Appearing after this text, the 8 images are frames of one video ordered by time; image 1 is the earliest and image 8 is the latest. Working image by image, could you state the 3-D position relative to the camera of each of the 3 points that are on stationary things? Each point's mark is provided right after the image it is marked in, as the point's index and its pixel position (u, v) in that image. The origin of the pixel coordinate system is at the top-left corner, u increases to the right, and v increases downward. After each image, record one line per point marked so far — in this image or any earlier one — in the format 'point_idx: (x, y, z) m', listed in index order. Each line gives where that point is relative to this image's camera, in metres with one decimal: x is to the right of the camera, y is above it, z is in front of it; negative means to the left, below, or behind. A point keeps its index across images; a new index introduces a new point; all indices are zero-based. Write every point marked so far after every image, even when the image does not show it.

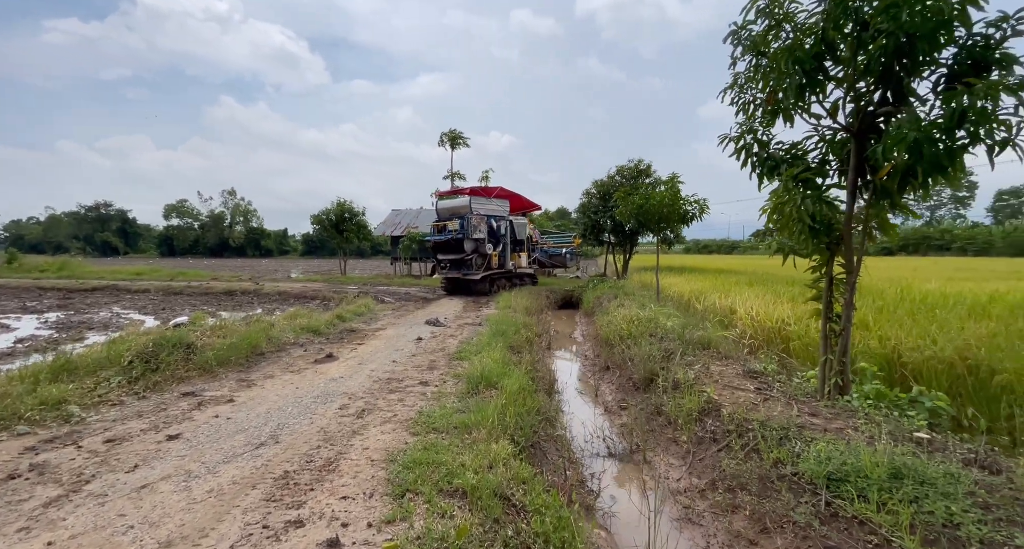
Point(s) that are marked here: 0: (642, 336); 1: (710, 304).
0: (+1.9, -0.9, +6.4) m
1: (+3.4, -0.5, +7.8) m
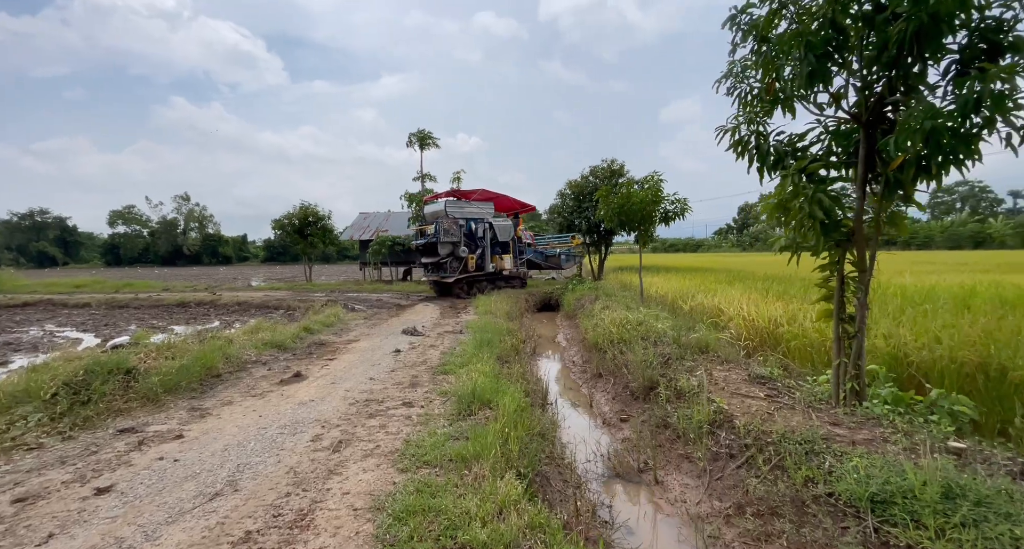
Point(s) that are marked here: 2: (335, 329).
0: (+1.7, -0.9, +6.1) m
1: (+3.1, -0.5, +7.6) m
2: (-3.4, -1.1, +8.7) m
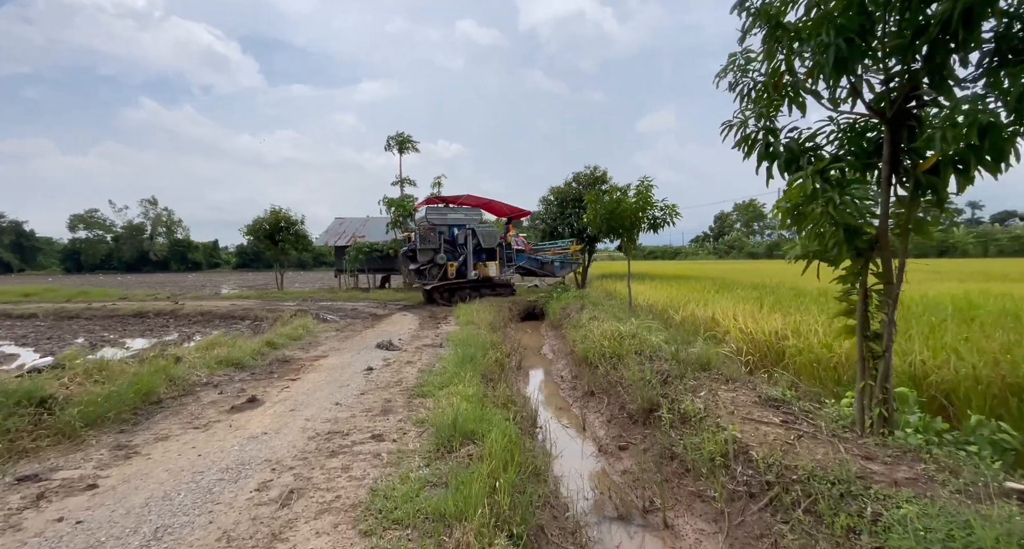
0: (+1.5, -1.0, +5.7) m
1: (+2.9, -0.6, +7.2) m
2: (-3.7, -1.2, +8.0) m
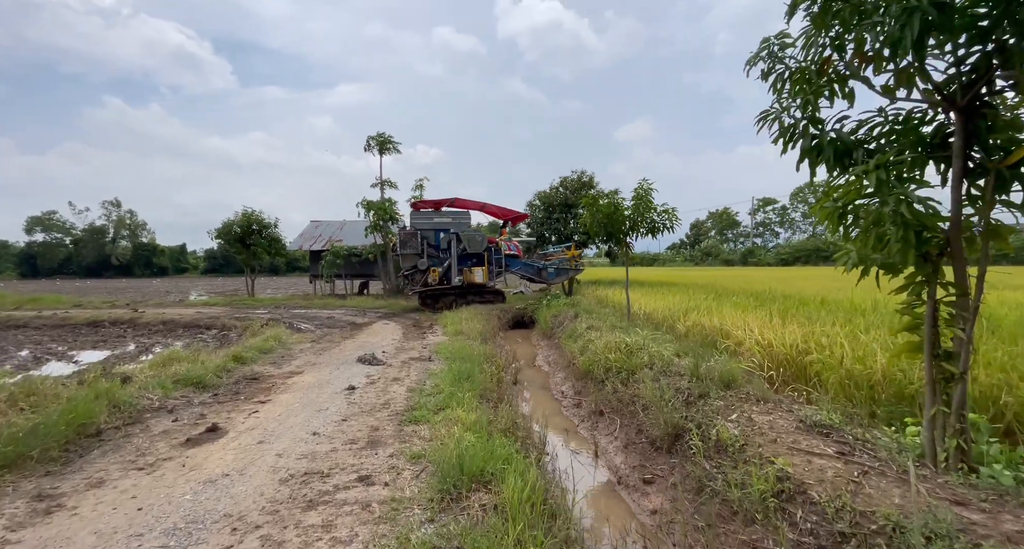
0: (+1.5, -1.1, +5.2) m
1: (+2.8, -0.8, +6.8) m
2: (-3.8, -1.3, +7.3) m
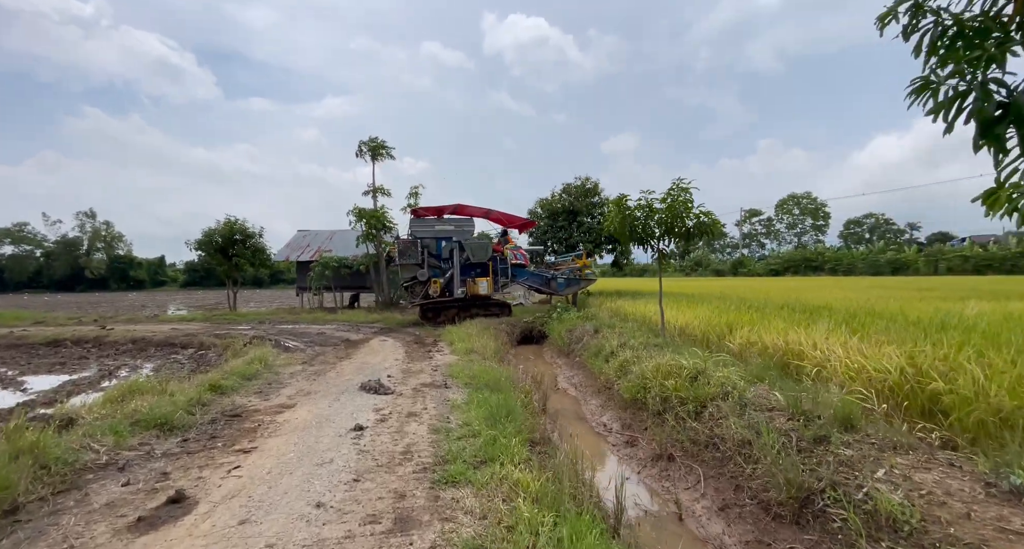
0: (+1.9, -1.2, +4.2) m
1: (+3.2, -0.9, +5.9) m
2: (-3.4, -1.5, +6.2) m
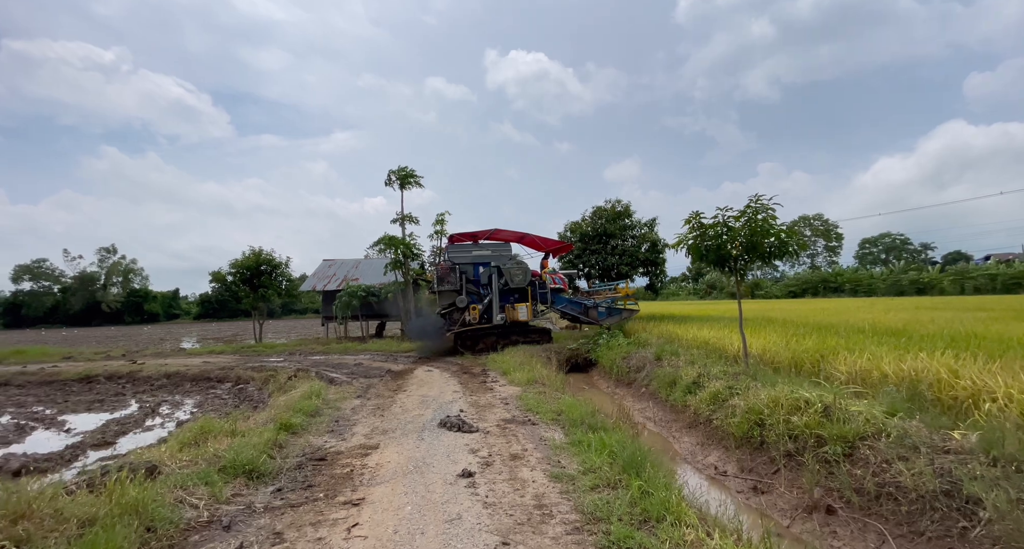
0: (+3.0, -1.4, +3.7) m
1: (+4.3, -1.1, +5.3) m
2: (-2.3, -1.9, +5.7) m
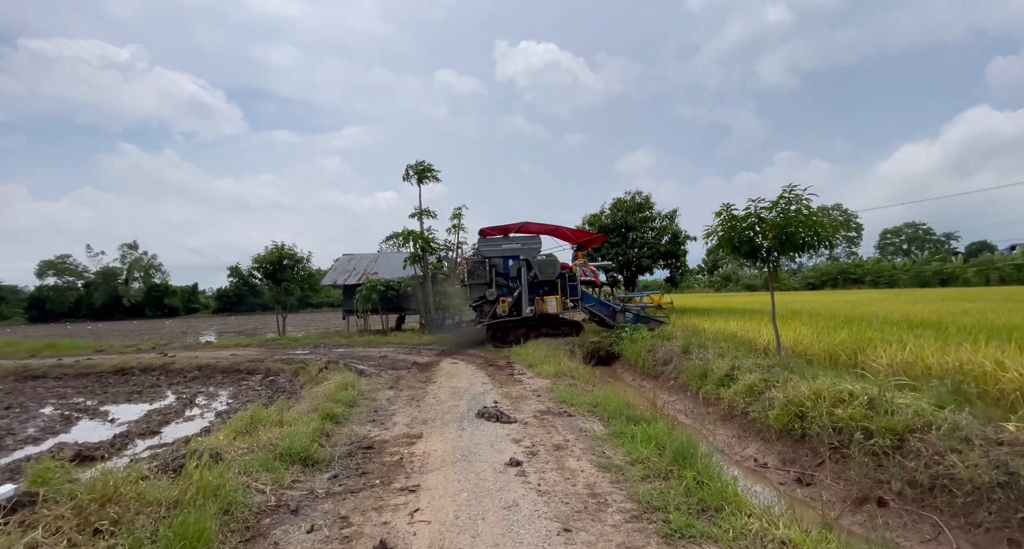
0: (+3.4, -1.3, +3.7) m
1: (+4.7, -1.0, +5.3) m
2: (-1.9, -1.8, +5.9) m
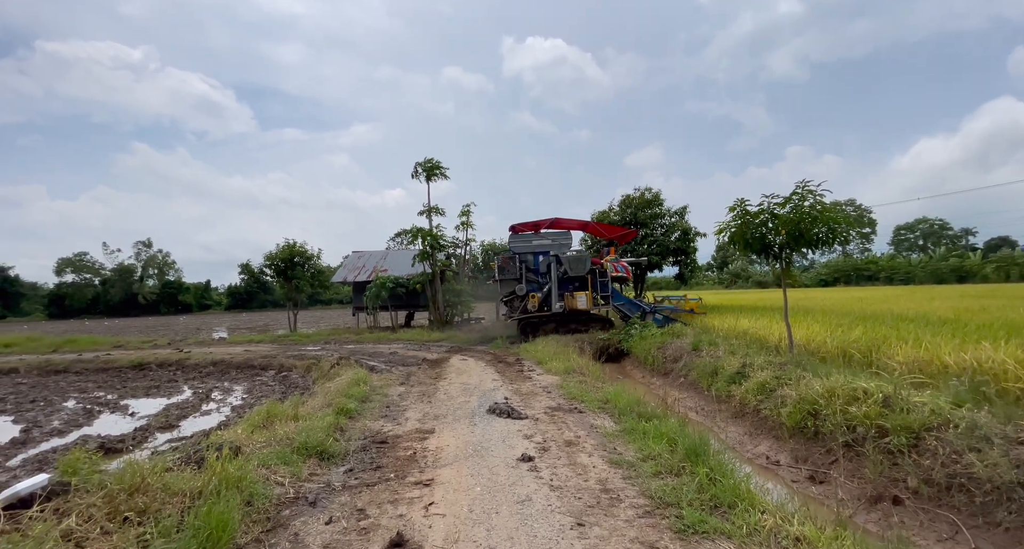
0: (+3.5, -1.3, +3.7) m
1: (+4.9, -1.0, +5.2) m
2: (-1.7, -1.8, +5.9) m
